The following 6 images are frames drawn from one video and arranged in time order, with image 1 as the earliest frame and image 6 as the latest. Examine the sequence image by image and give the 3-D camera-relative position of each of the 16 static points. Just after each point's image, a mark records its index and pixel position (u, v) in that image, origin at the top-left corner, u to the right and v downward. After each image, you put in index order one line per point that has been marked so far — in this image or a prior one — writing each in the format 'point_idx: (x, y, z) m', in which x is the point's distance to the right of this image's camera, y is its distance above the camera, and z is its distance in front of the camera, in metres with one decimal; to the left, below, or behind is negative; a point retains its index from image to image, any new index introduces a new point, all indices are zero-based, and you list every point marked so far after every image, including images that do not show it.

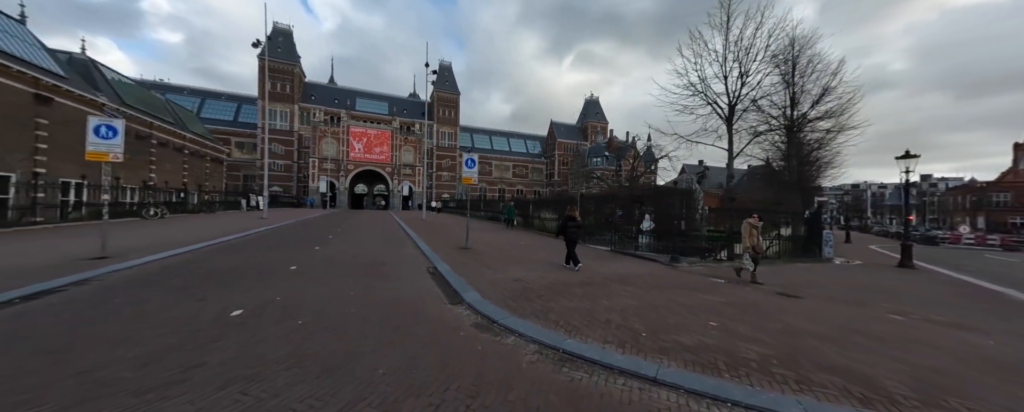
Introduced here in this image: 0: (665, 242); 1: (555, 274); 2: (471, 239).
0: (+5.5, -1.3, +11.4) m
1: (+0.9, -1.4, +6.7) m
2: (-1.8, -1.4, +12.9) m
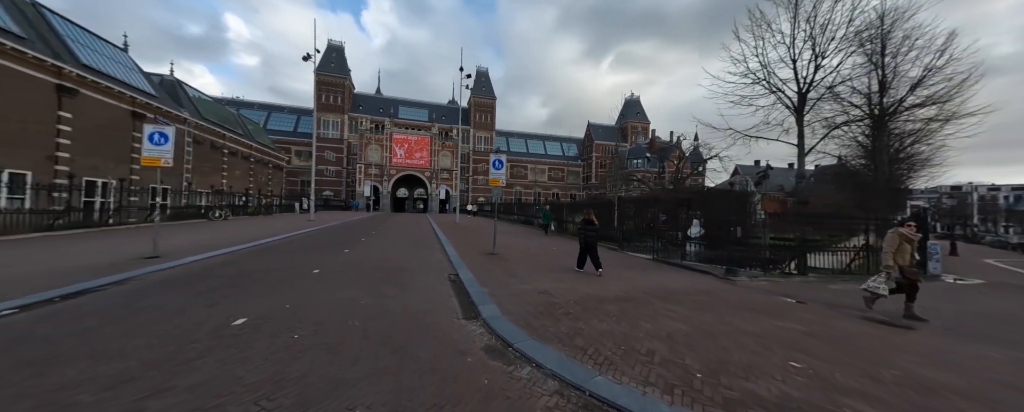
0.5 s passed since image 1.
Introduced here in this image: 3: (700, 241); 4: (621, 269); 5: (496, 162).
0: (+6.5, -1.5, +10.1) m
1: (+1.4, -1.5, +6.0) m
2: (-0.5, -1.6, +12.4) m
3: (+6.4, -1.2, +10.7) m
4: (+2.9, -1.7, +8.4) m
5: (-0.6, +1.4, +9.7) m
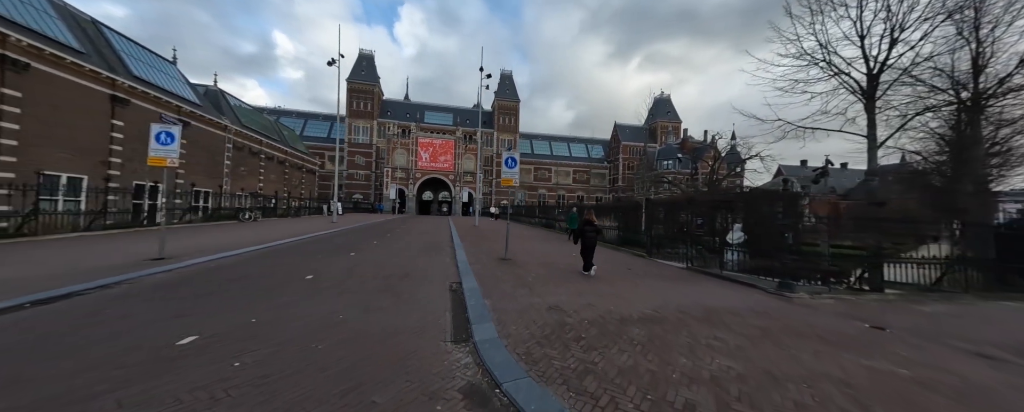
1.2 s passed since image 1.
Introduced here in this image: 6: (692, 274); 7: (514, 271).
0: (+7.0, -1.5, +8.8) m
1: (+1.5, -1.5, +5.1) m
2: (+0.1, -1.6, +11.6) m
3: (+6.9, -1.2, +9.4) m
4: (+3.2, -1.8, +7.4) m
5: (-0.1, +1.3, +9.0) m
6: (+4.8, -1.8, +8.3) m
7: (0.0, -1.5, +7.4) m
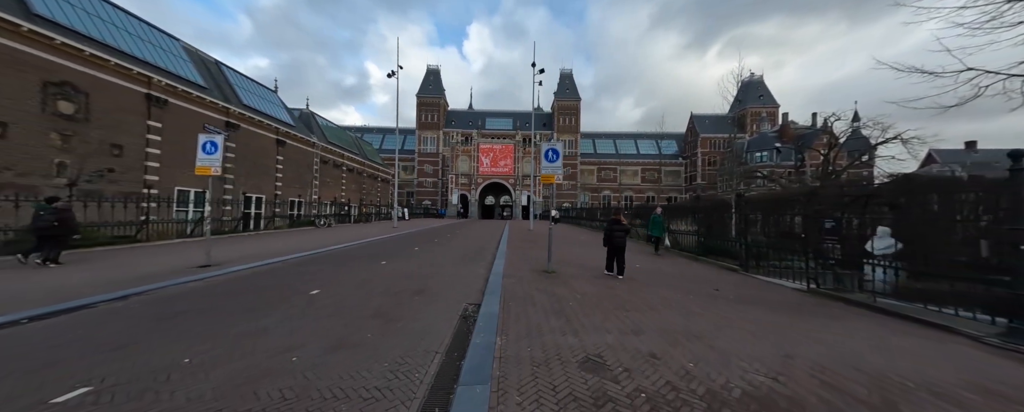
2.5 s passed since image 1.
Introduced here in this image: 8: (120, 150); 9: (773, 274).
0: (+7.9, -1.4, +5.8) m
1: (+1.8, -1.5, +3.3) m
2: (+1.8, -1.7, +10.0) m
3: (+7.9, -1.1, +6.4) m
4: (+3.9, -1.7, +5.2) m
5: (+0.9, +1.3, +7.5) m
6: (+5.6, -1.8, +5.7) m
7: (+0.8, -1.6, +5.9) m
8: (-18.8, +2.7, +15.1) m
9: (+7.8, -2.0, +9.3) m
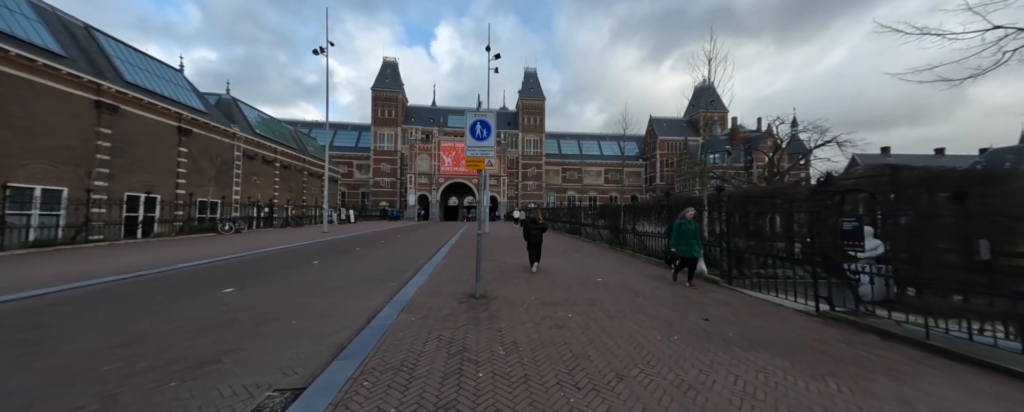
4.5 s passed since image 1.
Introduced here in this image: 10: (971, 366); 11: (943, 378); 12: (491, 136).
0: (+6.5, -1.3, +4.3) m
1: (+0.8, -1.4, +1.2) m
2: (0.0, -1.7, +7.8) m
3: (+6.5, -1.0, +5.0) m
4: (+2.7, -1.6, +3.4) m
5: (-0.6, +1.3, +5.3) m
6: (+4.3, -1.7, +4.0) m
7: (-0.5, -1.5, +3.7) m
8: (-21.0, +2.6, +10.8) m
9: (+6.1, -1.9, +7.8) m
10: (+4.9, -1.7, +3.3) m
11: (+4.1, -1.6, +3.0) m
12: (-0.3, +1.2, +5.3) m
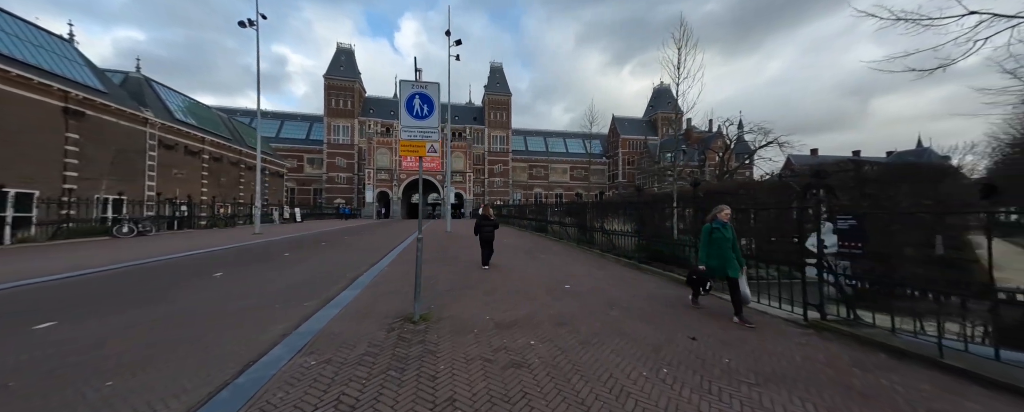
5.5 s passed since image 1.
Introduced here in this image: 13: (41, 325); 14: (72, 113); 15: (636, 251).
0: (+5.9, -1.3, +3.9) m
1: (+0.5, -1.4, +0.2) m
2: (-0.9, -1.6, +6.7) m
3: (+5.8, -1.0, +4.6) m
4: (+2.2, -1.6, +2.6) m
5: (-1.3, +1.4, +4.1) m
6: (+3.7, -1.6, +3.4) m
7: (-1.0, -1.5, +2.6) m
8: (-22.2, +2.6, +7.4) m
9: (+5.1, -1.8, +7.4) m
10: (+4.4, -1.7, +2.8) m
11: (+3.7, -1.6, +2.4) m
12: (-1.0, +1.2, +4.2) m
13: (-6.3, -1.5, +4.2) m
14: (-24.1, +5.1, +17.3) m
15: (+4.1, -1.4, +10.7) m
